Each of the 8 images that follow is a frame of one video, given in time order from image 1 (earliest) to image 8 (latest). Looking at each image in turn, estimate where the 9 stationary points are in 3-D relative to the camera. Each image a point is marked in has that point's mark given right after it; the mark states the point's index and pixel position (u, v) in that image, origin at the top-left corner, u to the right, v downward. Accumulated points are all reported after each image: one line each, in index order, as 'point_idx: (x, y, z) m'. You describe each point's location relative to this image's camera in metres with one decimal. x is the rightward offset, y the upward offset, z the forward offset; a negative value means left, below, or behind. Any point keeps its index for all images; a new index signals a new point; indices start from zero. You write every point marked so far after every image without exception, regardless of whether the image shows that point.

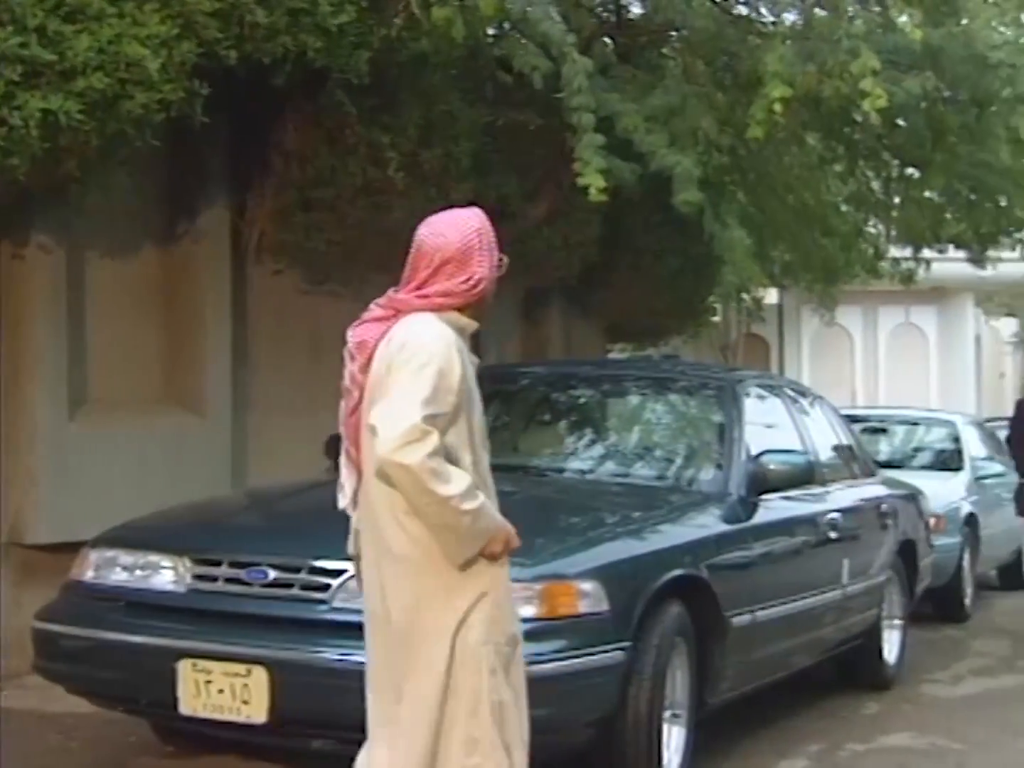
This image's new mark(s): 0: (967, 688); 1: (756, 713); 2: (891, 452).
0: (+2.4, -1.6, +8.2) m
1: (+1.2, -1.7, +8.0) m
2: (+2.6, -0.4, +10.2) m
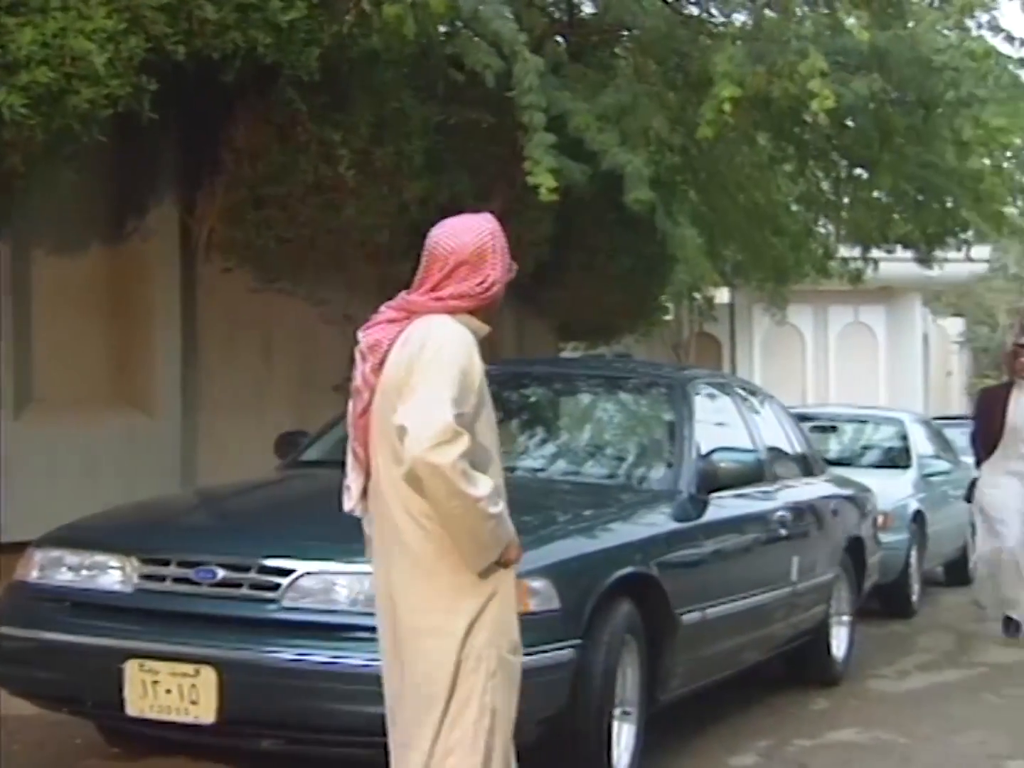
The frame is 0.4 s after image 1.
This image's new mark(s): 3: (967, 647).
0: (+2.2, -1.6, +8.3) m
1: (+1.0, -1.7, +8.0) m
2: (+2.2, -0.4, +10.3) m
3: (+2.7, -1.5, +9.1) m
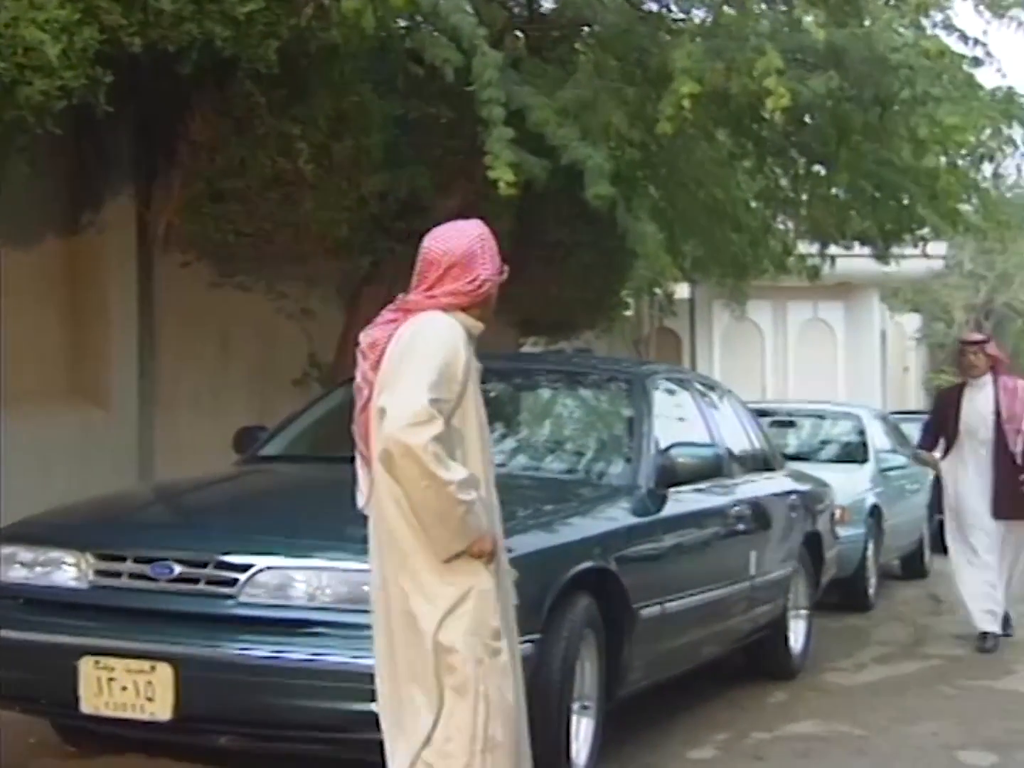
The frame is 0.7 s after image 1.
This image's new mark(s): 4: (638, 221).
0: (+2.0, -1.6, +8.4) m
1: (+0.8, -1.7, +8.1) m
2: (+1.9, -0.4, +10.4) m
3: (+2.4, -1.5, +9.2) m
4: (+0.7, +0.9, +8.1) m
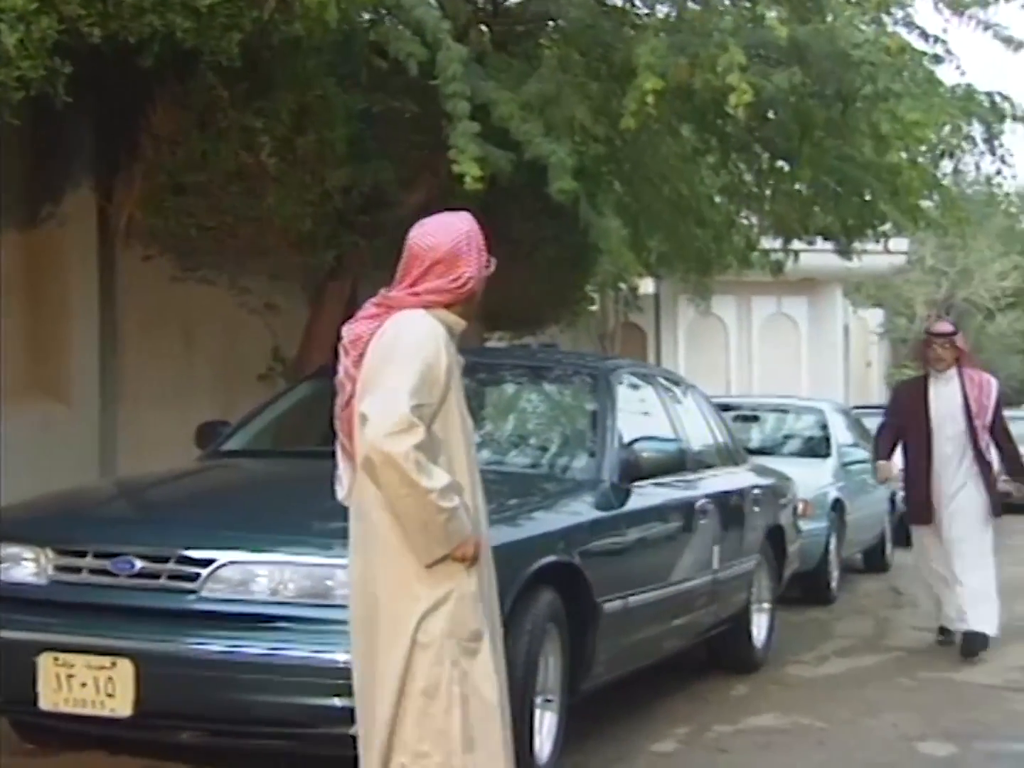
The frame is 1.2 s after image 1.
0: (+1.8, -1.6, +8.5) m
1: (+0.6, -1.6, +8.1) m
2: (+1.7, -0.4, +10.4) m
3: (+2.2, -1.5, +9.2) m
4: (+0.5, +0.9, +8.1) m
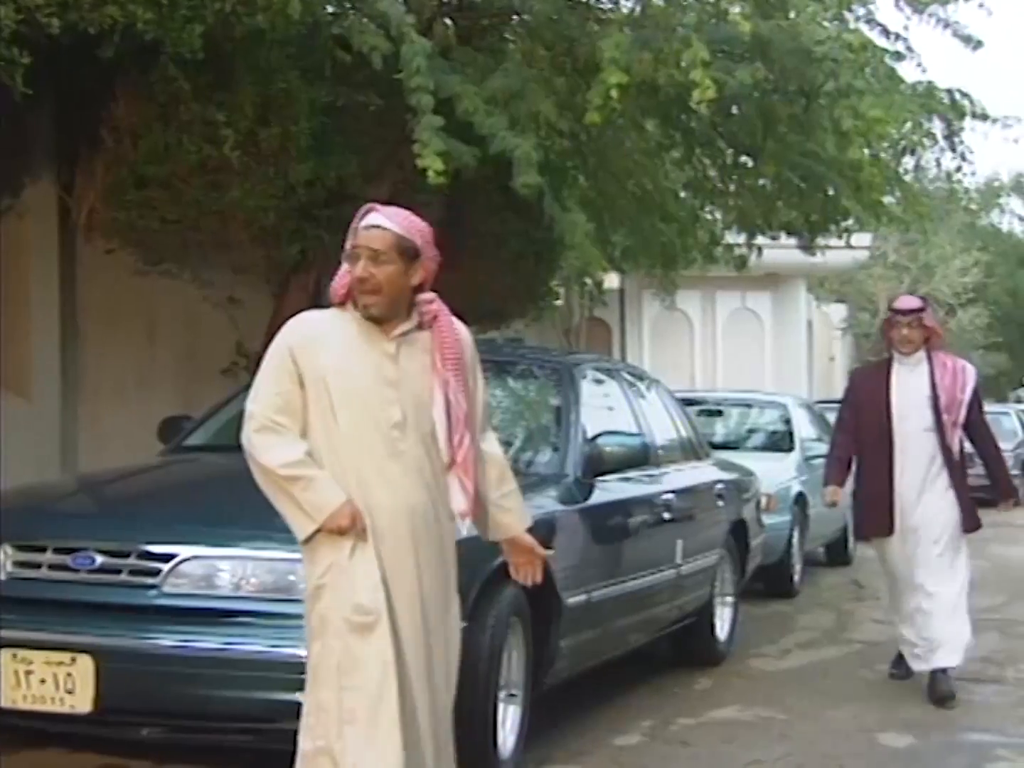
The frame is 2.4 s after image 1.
0: (+1.6, -1.5, +8.5) m
1: (+0.4, -1.6, +8.1) m
2: (+1.4, -0.3, +10.5) m
3: (+2.0, -1.5, +9.3) m
4: (+0.3, +0.9, +8.1) m
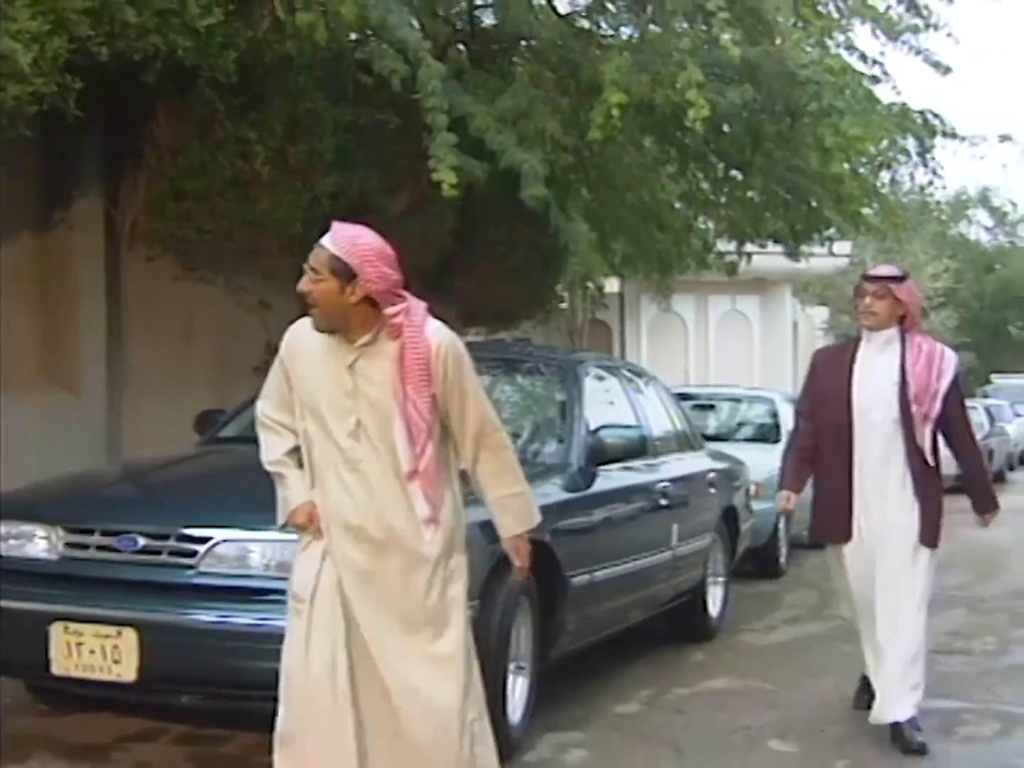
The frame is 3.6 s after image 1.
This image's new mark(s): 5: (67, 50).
0: (+1.6, -1.5, +9.2) m
1: (+0.5, -1.6, +8.8) m
2: (+1.5, -0.3, +11.1) m
3: (+2.1, -1.4, +10.0) m
4: (+0.3, +0.9, +8.8) m
5: (-2.2, +1.6, +7.6) m
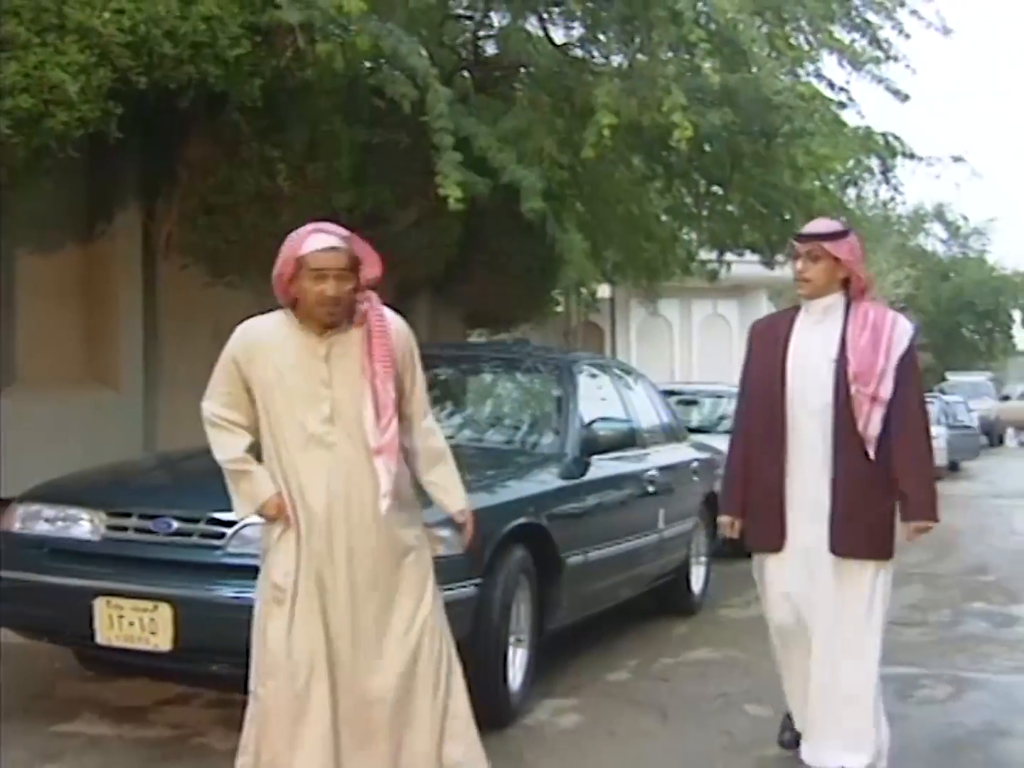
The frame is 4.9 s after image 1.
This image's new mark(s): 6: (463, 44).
0: (+1.6, -1.5, +10.1) m
1: (+0.5, -1.6, +9.6) m
2: (+1.5, -0.3, +12.0) m
3: (+2.1, -1.4, +10.8) m
4: (+0.3, +0.9, +9.6) m
5: (-2.2, +1.7, +8.4) m
6: (-0.3, +2.2, +10.0) m
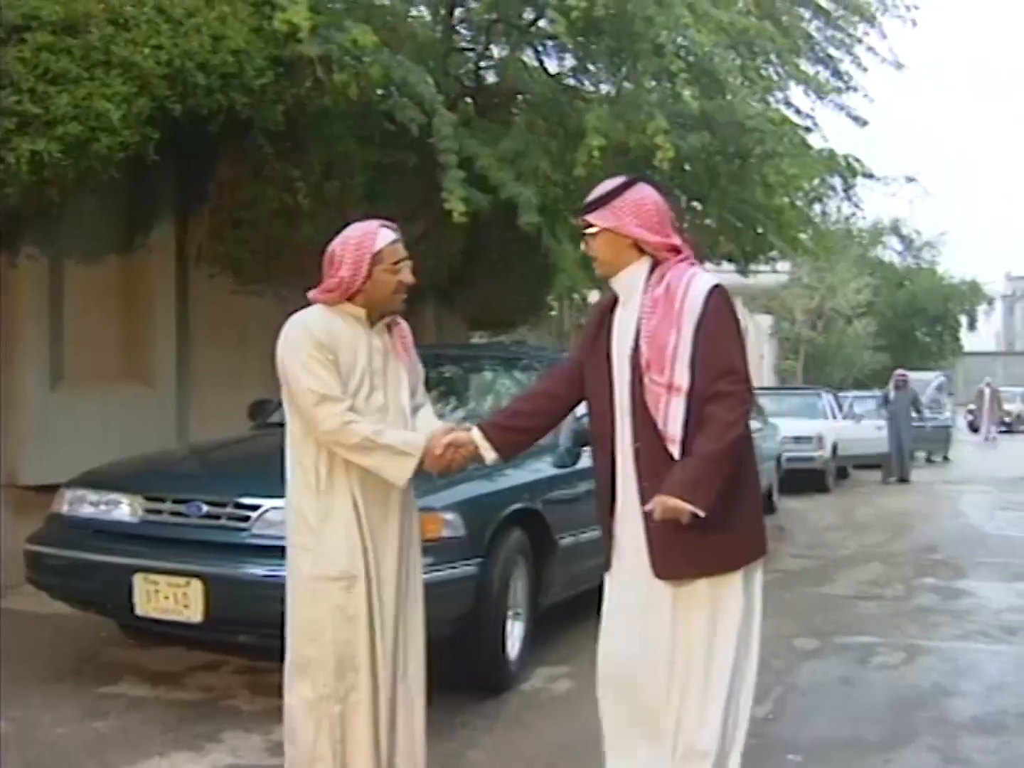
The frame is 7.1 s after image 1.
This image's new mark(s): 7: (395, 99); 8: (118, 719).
0: (+1.6, -1.5, +11.0) m
1: (+0.4, -1.6, +10.6) m
2: (+1.5, -0.3, +12.9) m
3: (+2.0, -1.4, +11.8) m
4: (+0.3, +1.0, +10.6) m
5: (-2.2, +1.7, +9.4) m
6: (-0.3, +2.2, +10.9) m
7: (-0.8, +1.9, +10.3) m
8: (-2.1, -1.7, +8.1) m
